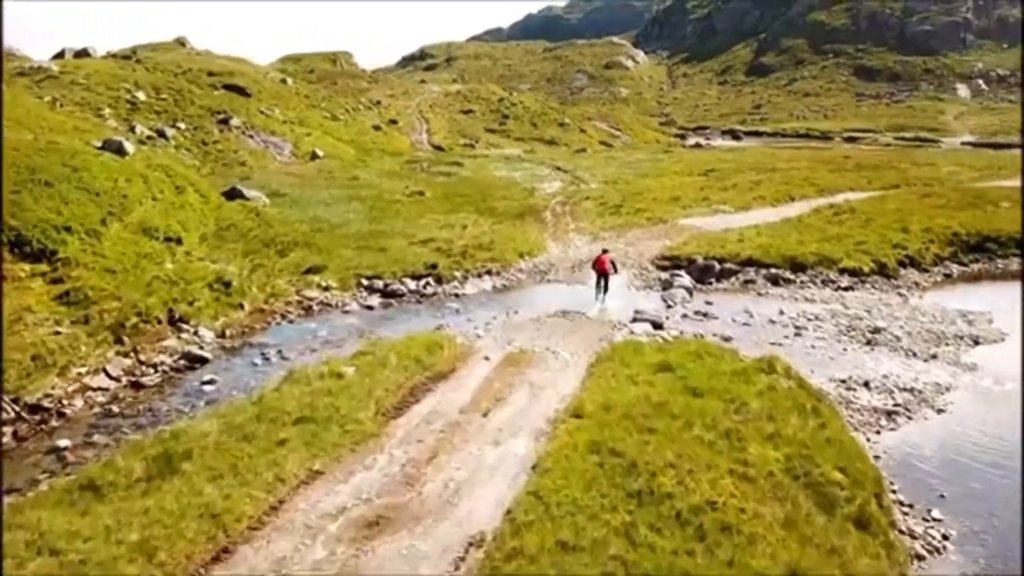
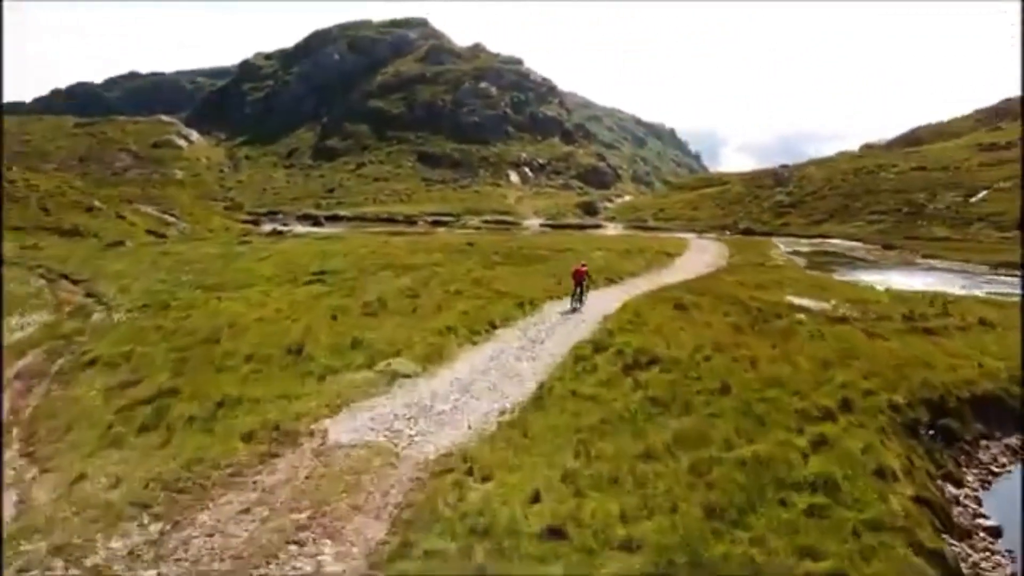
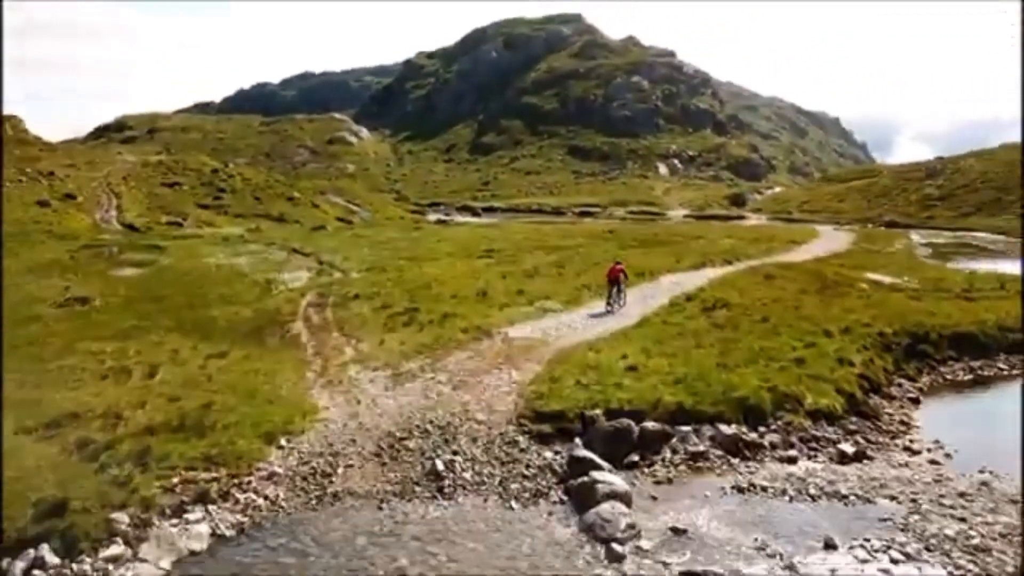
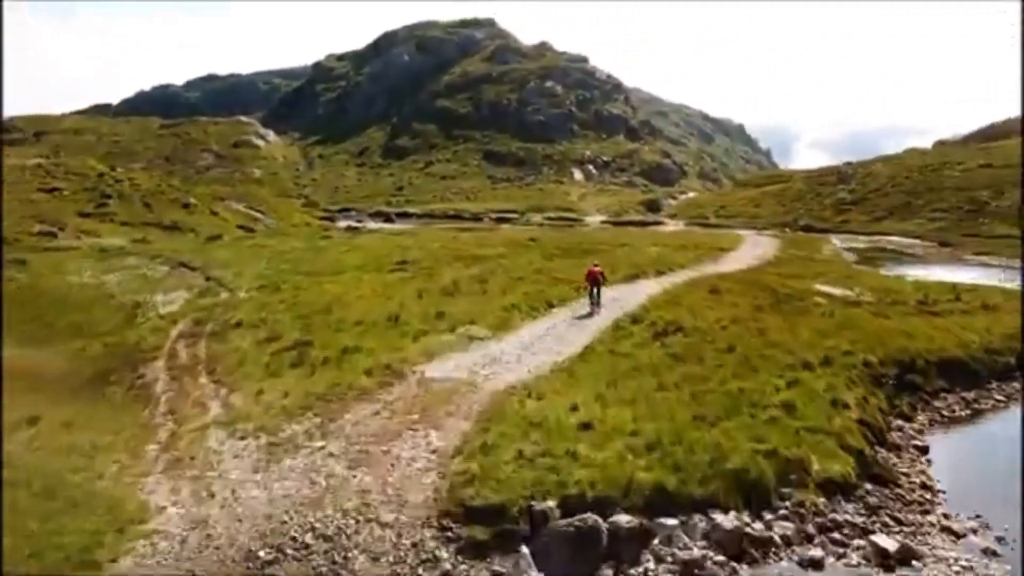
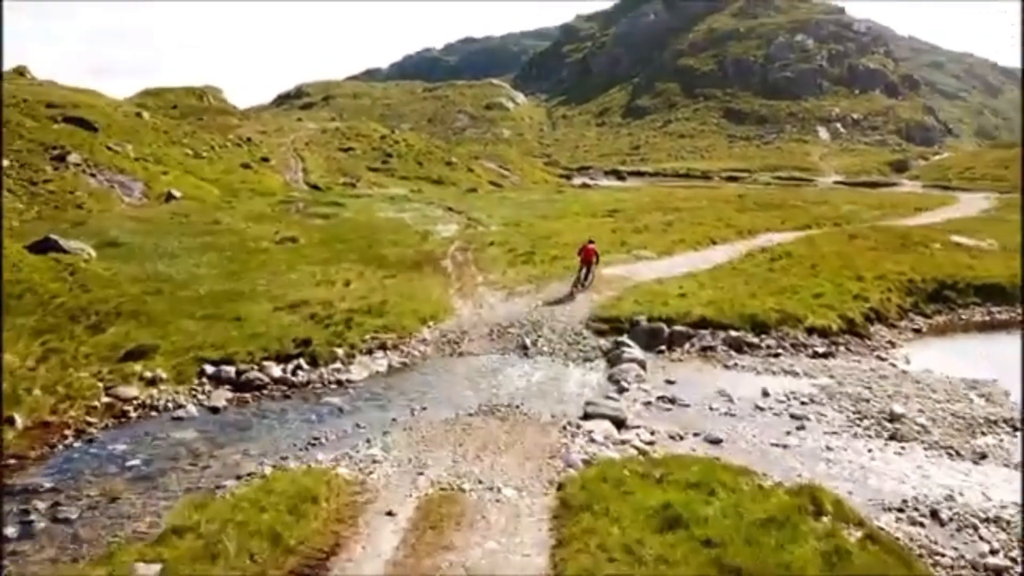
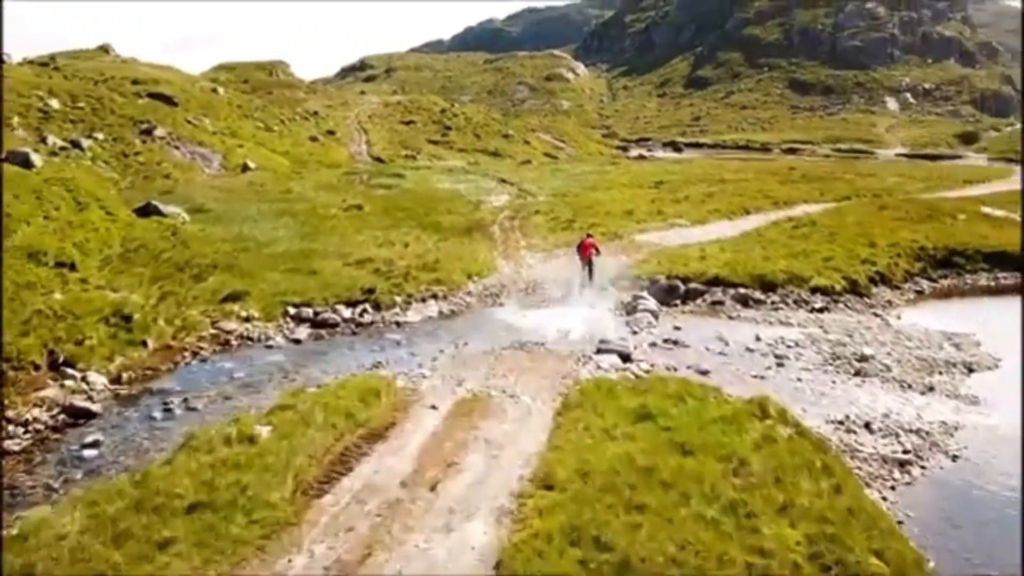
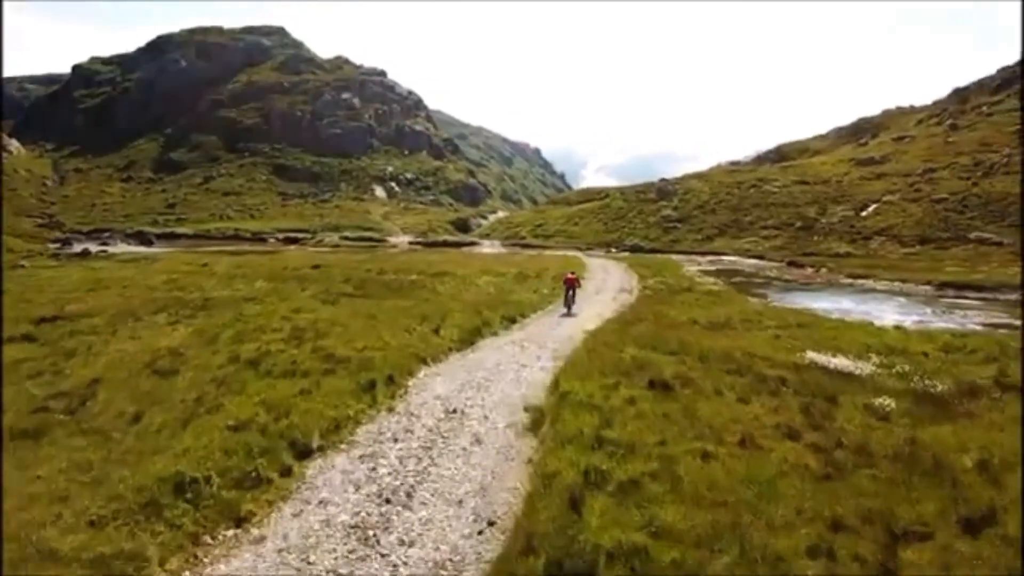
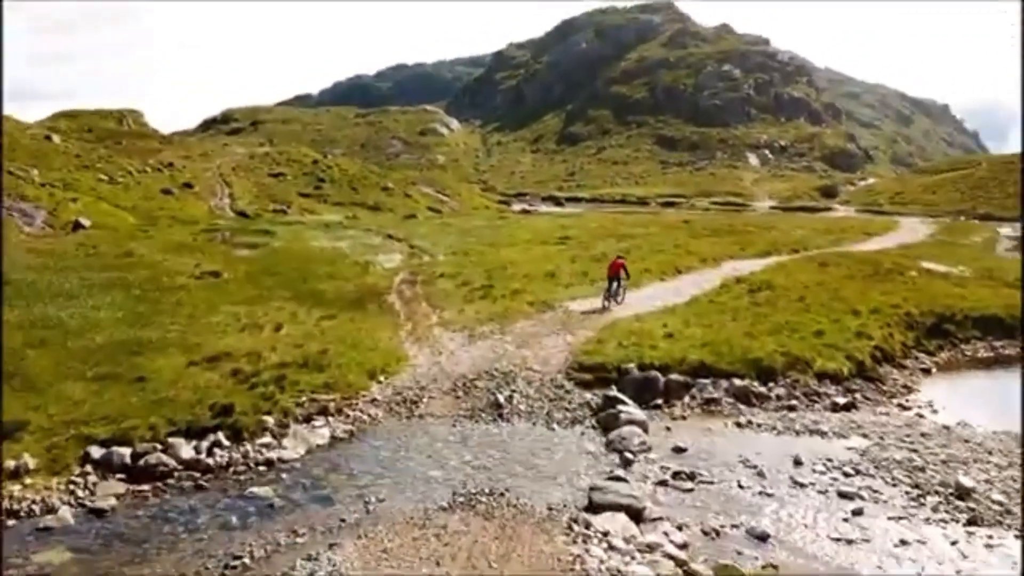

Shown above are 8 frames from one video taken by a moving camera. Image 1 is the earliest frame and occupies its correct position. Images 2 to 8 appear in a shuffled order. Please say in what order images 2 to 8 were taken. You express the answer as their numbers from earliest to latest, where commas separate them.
6, 5, 8, 3, 4, 2, 7
